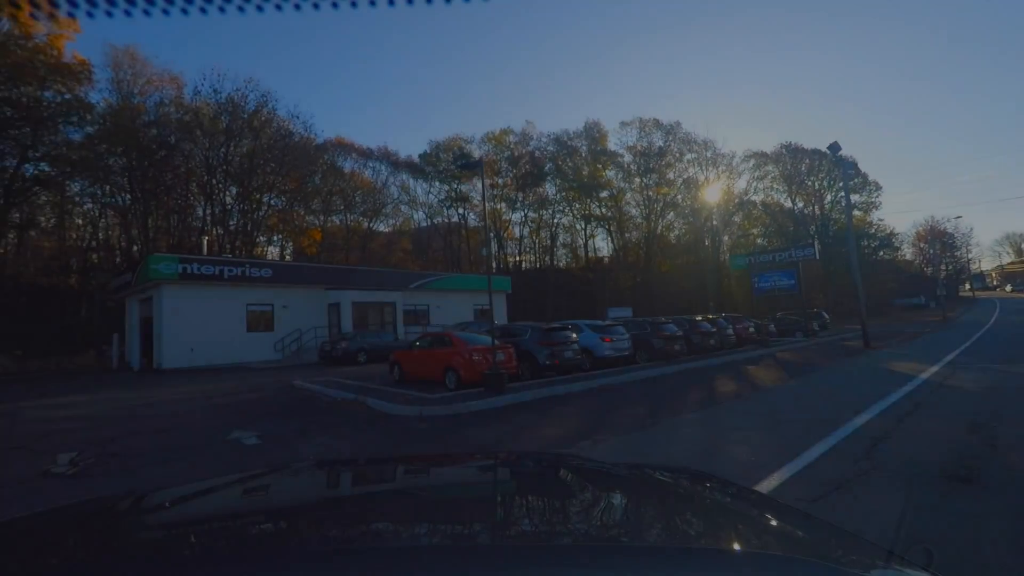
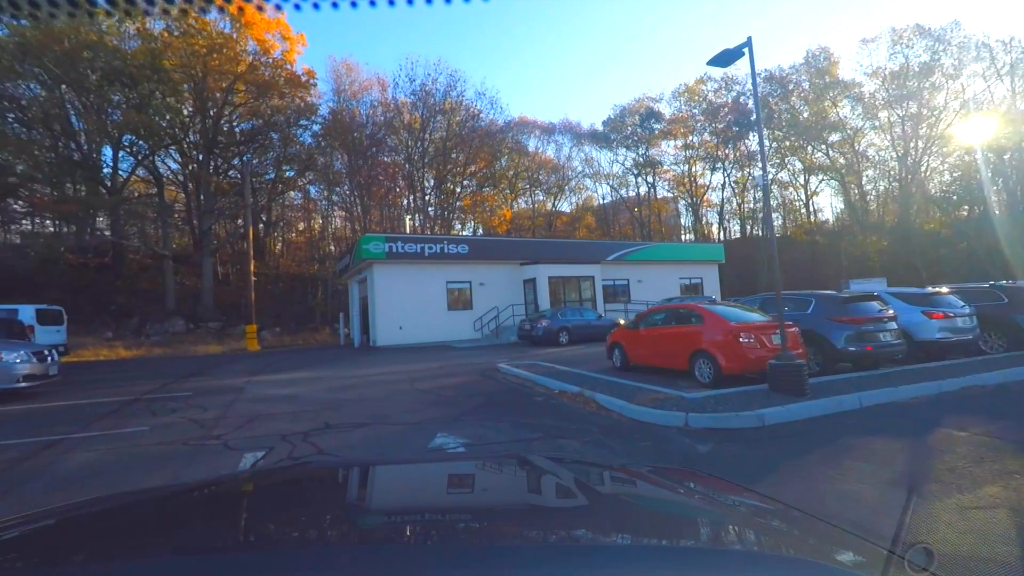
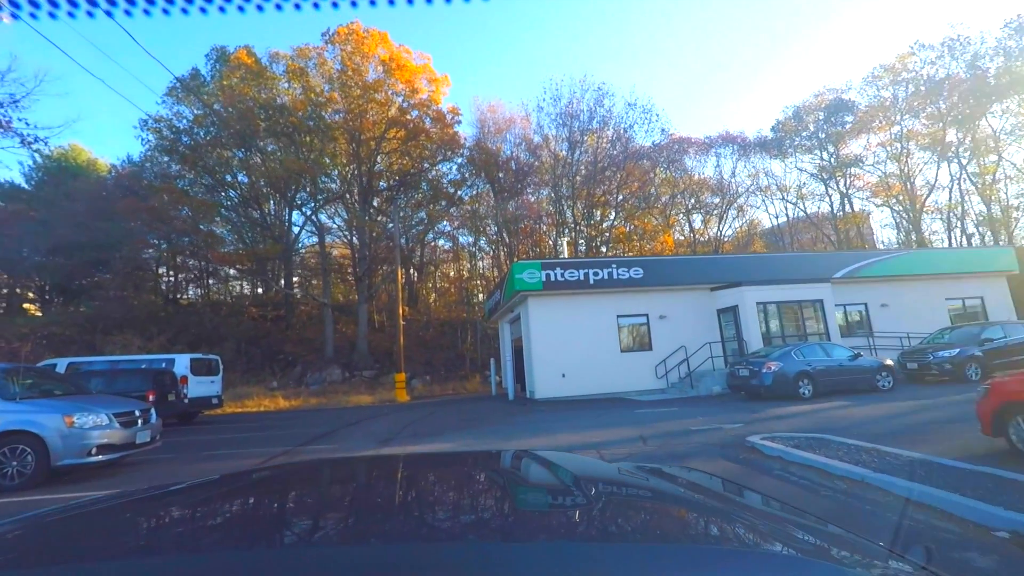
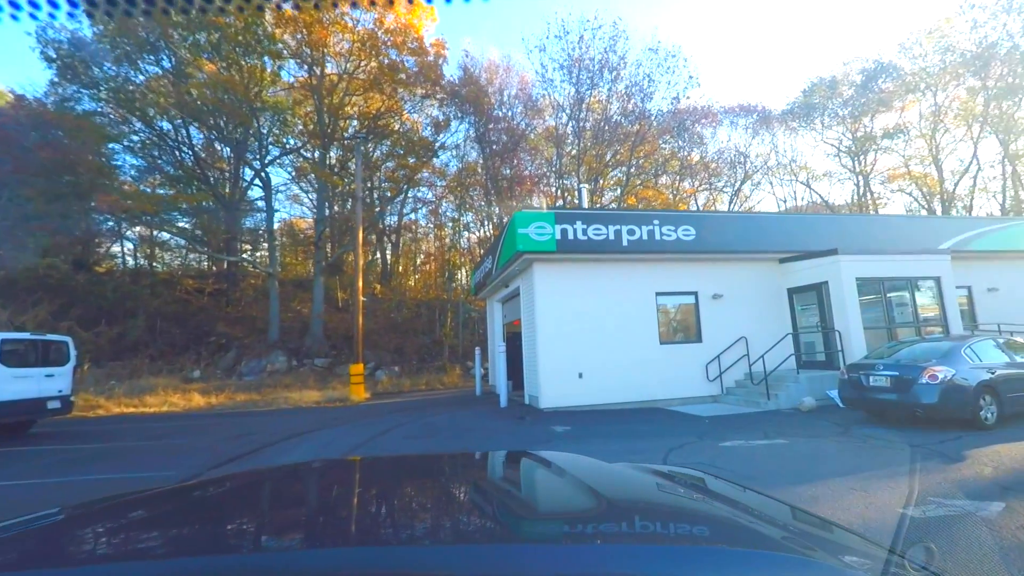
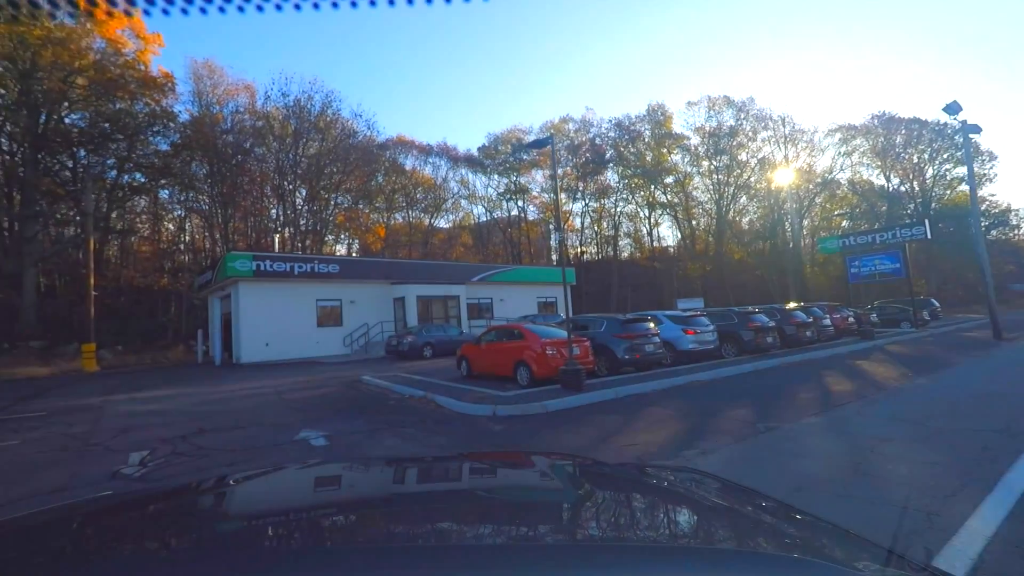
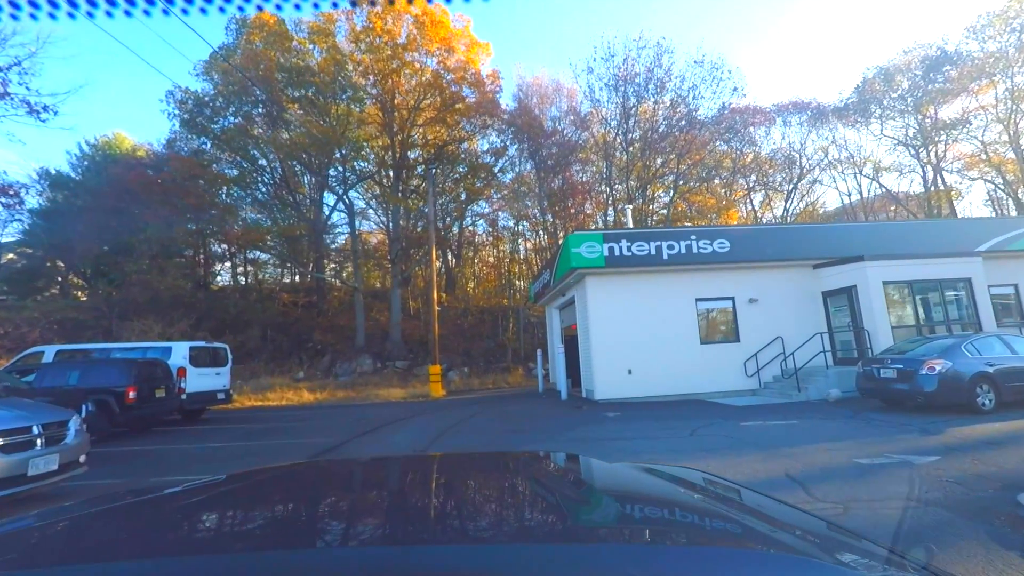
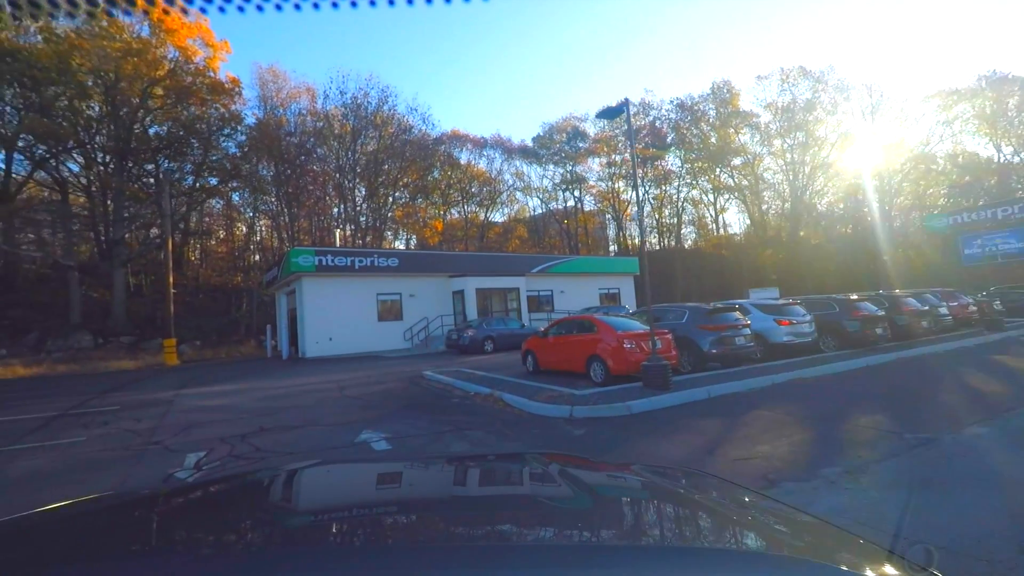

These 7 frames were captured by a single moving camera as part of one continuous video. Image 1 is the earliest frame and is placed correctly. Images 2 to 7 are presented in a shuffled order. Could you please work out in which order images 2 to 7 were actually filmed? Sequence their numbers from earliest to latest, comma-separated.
5, 7, 2, 3, 6, 4
